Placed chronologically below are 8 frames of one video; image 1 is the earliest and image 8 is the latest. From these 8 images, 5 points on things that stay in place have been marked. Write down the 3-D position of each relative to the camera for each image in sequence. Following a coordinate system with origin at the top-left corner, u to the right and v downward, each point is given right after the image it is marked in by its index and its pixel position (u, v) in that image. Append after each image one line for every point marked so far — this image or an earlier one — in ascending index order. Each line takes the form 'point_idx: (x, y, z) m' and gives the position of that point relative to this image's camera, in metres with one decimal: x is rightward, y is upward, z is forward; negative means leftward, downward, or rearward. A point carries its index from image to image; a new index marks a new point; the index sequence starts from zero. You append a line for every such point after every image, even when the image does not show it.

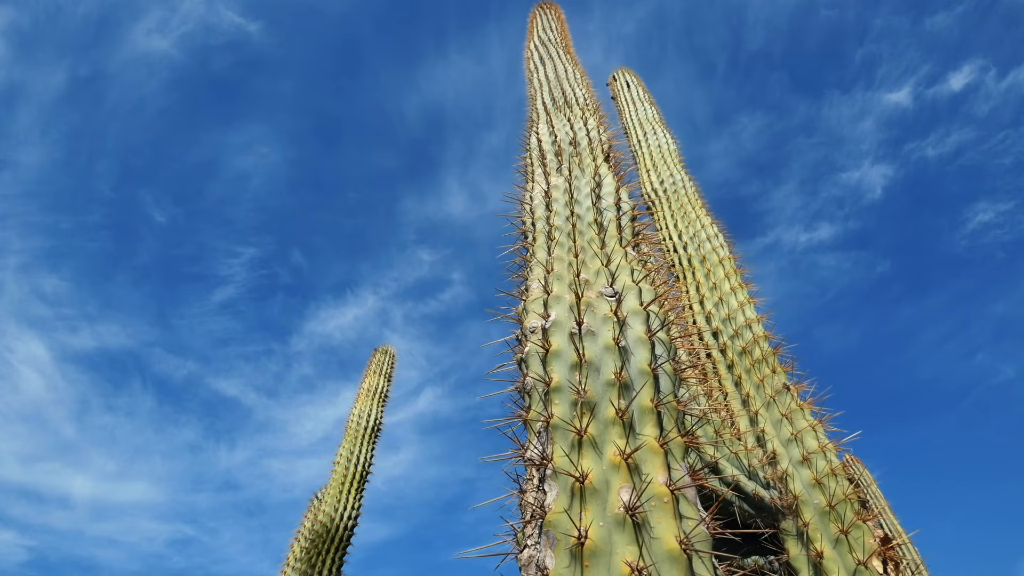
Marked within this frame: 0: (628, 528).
0: (+0.3, -0.6, +1.7) m
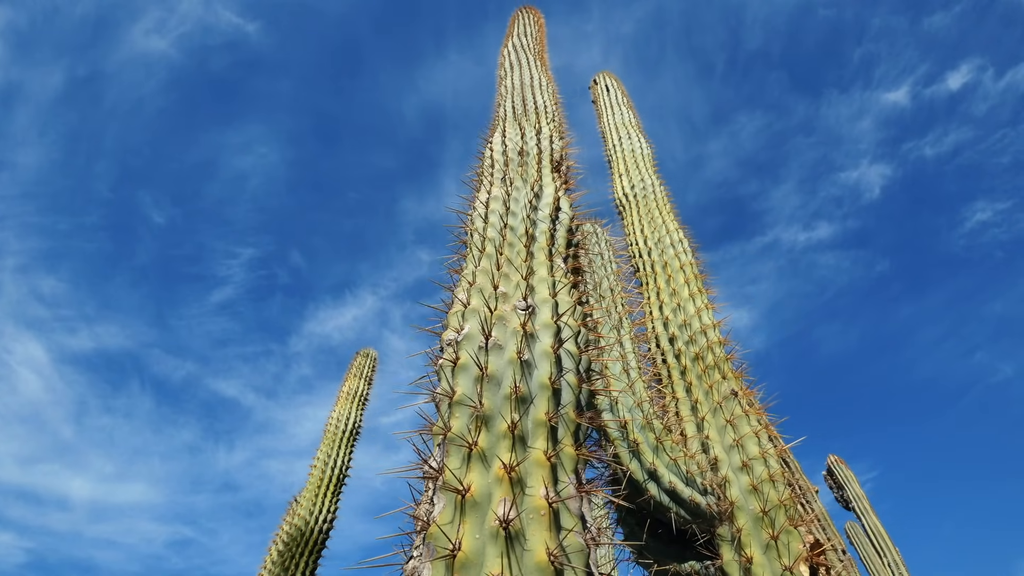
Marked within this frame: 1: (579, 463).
0: (0.0, -0.7, +1.8) m
1: (+0.2, -0.6, +2.1) m
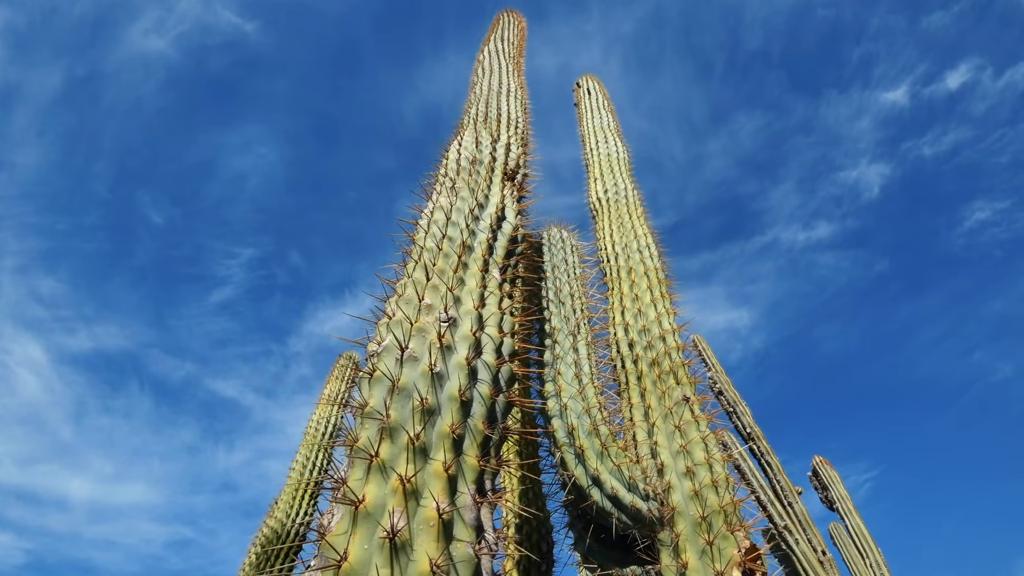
0: (-0.3, -0.7, +1.8) m
1: (-0.1, -0.6, +2.2) m
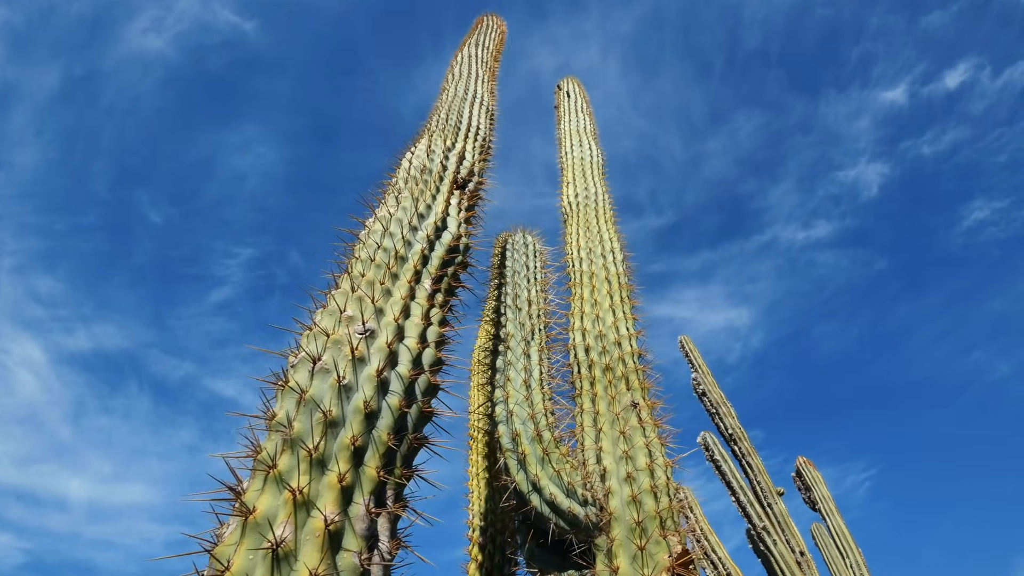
0: (-0.7, -0.8, +1.9) m
1: (-0.4, -0.7, +2.3) m
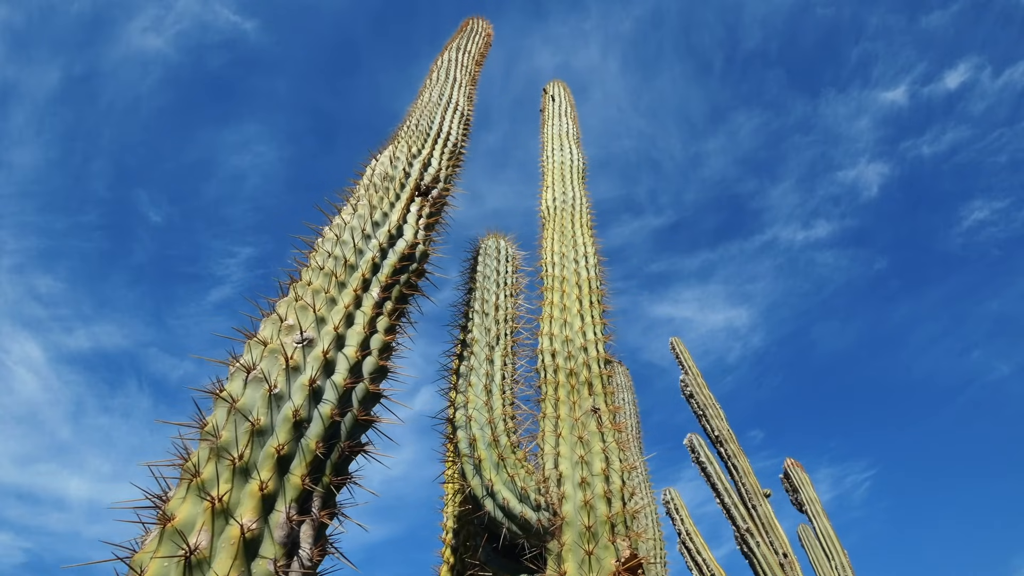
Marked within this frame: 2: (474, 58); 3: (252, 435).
0: (-0.9, -0.8, +1.9) m
1: (-0.7, -0.7, +2.3) m
2: (-0.6, +3.5, +10.2) m
3: (-0.9, -0.5, +2.3) m
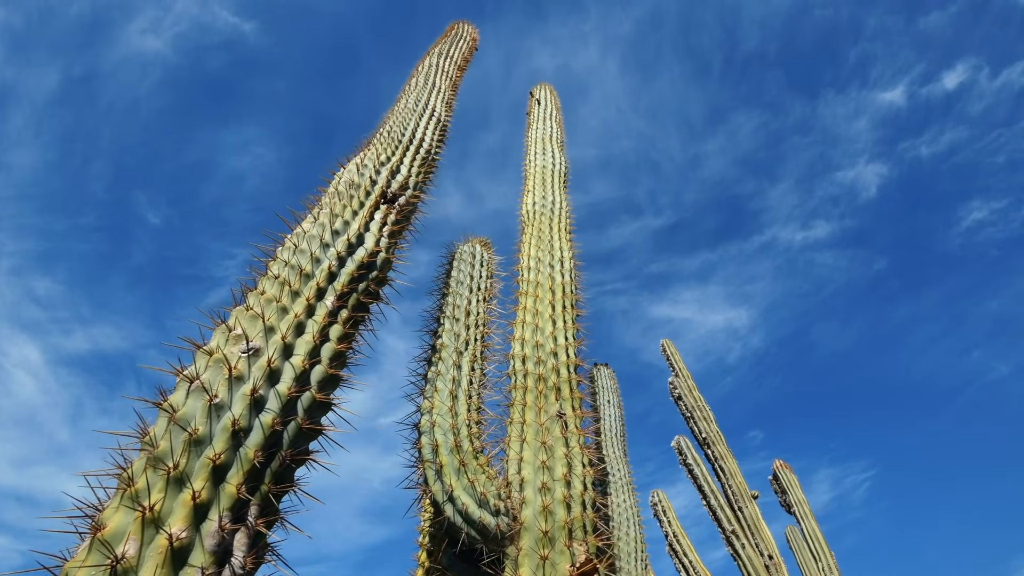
0: (-1.2, -0.9, +1.9) m
1: (-0.9, -0.8, +2.3) m
2: (-0.8, +3.5, +10.2) m
3: (-1.1, -0.6, +2.4) m
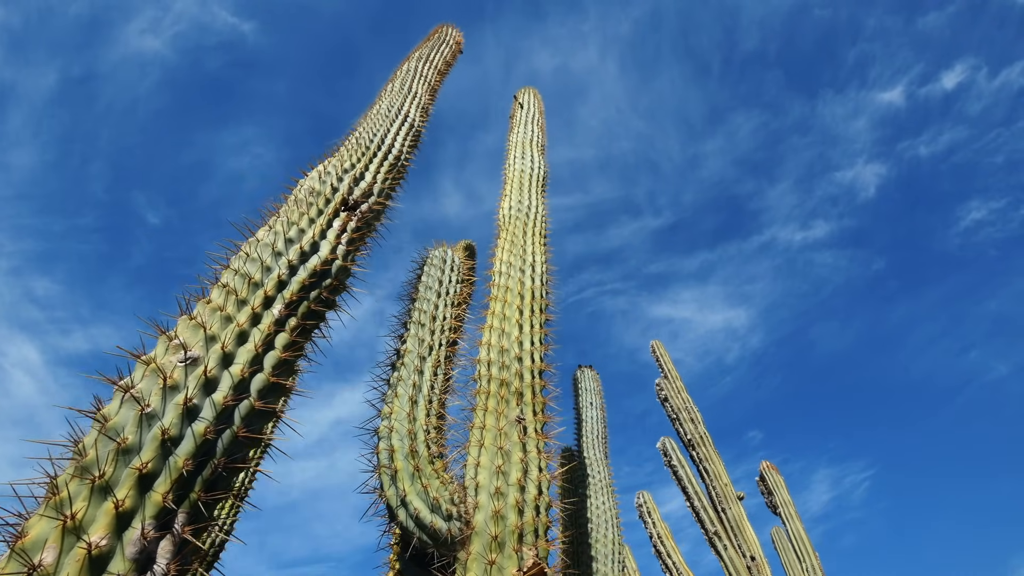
0: (-1.5, -0.9, +2.0) m
1: (-1.2, -0.8, +2.4) m
2: (-1.1, +3.4, +10.3) m
3: (-1.4, -0.6, +2.4) m
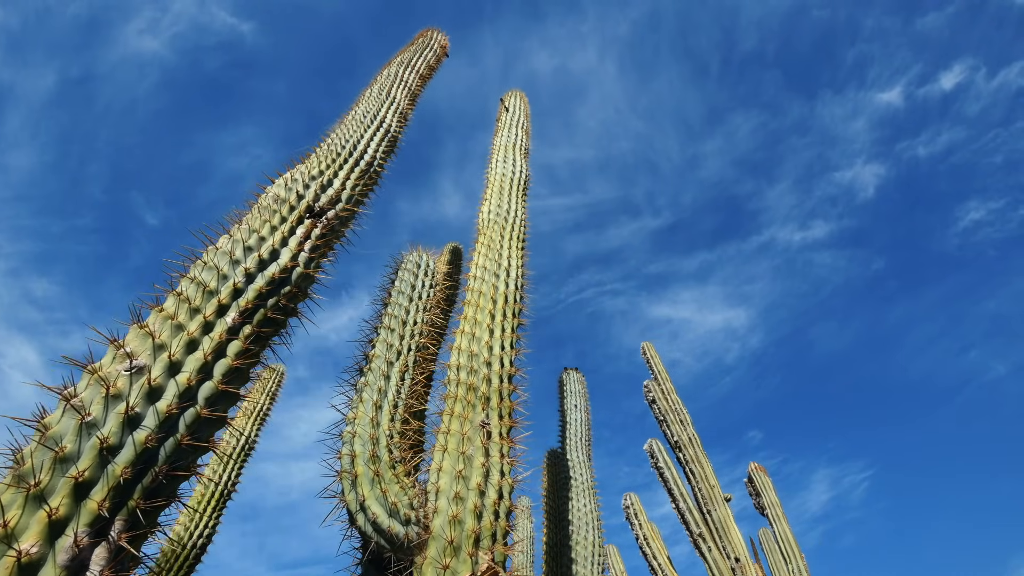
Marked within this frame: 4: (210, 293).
0: (-1.7, -0.9, +2.0) m
1: (-1.5, -0.8, +2.4) m
2: (-1.4, +3.4, +10.3) m
3: (-1.7, -0.6, +2.4) m
4: (-1.6, 0.0, +3.5) m
